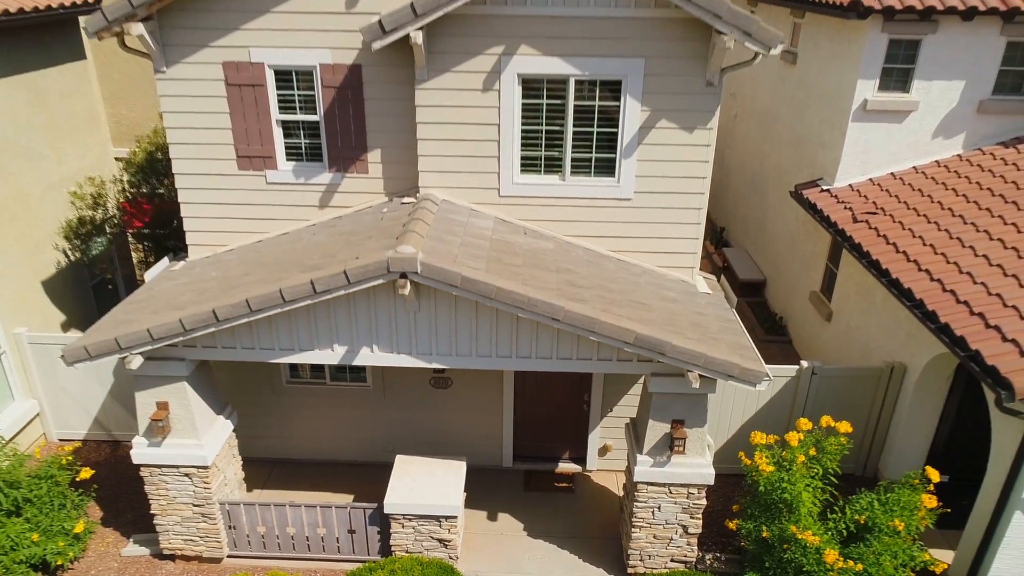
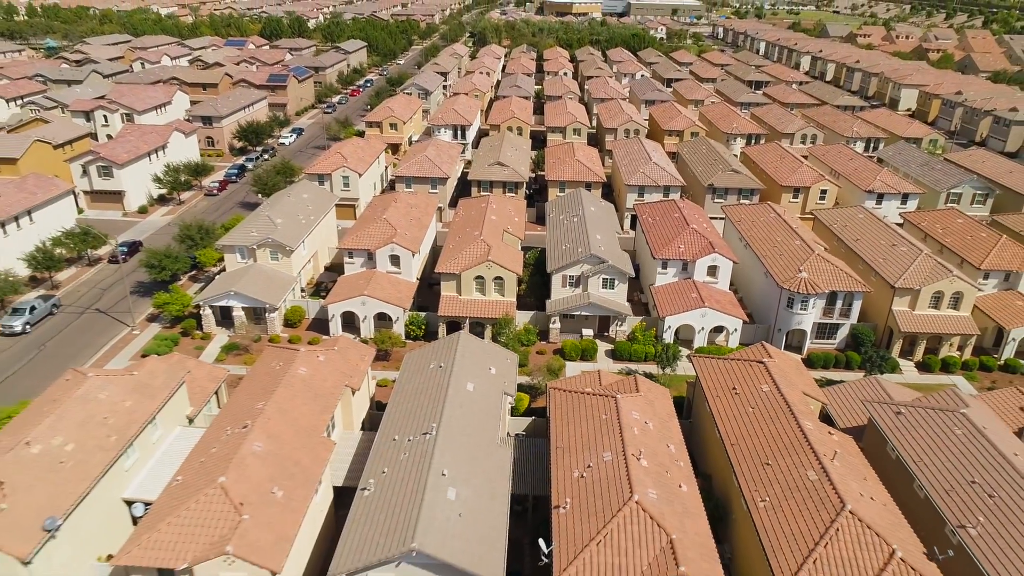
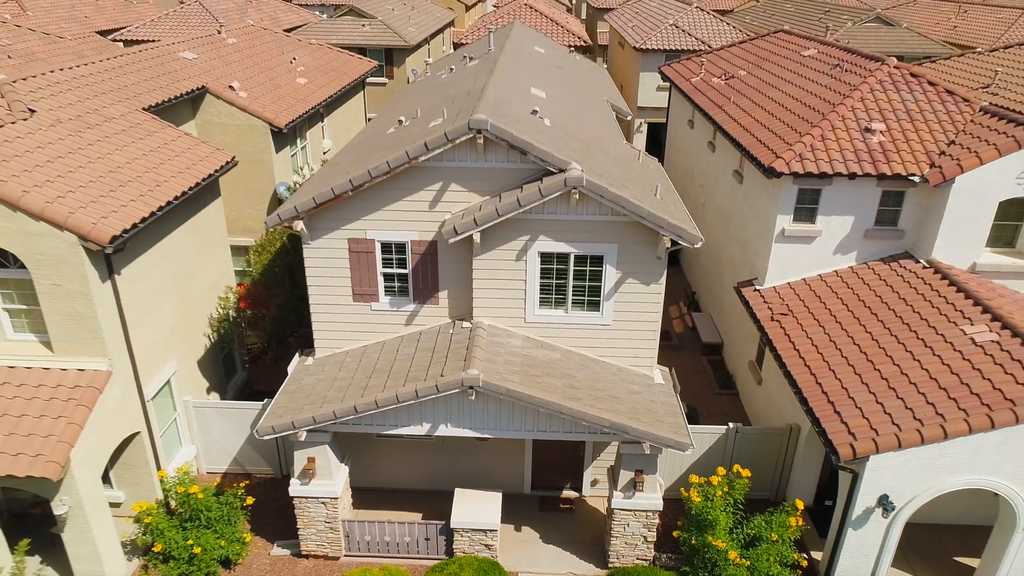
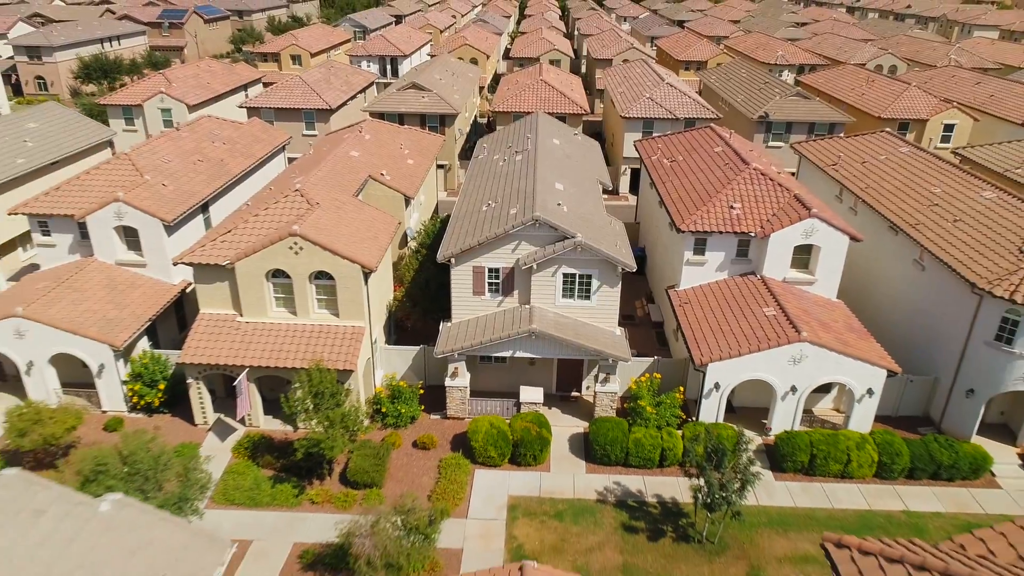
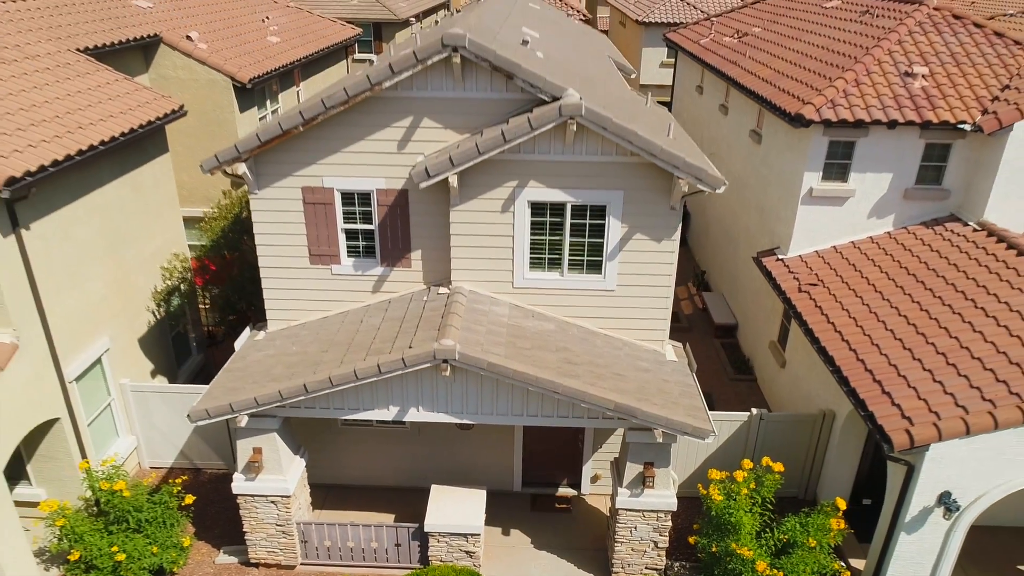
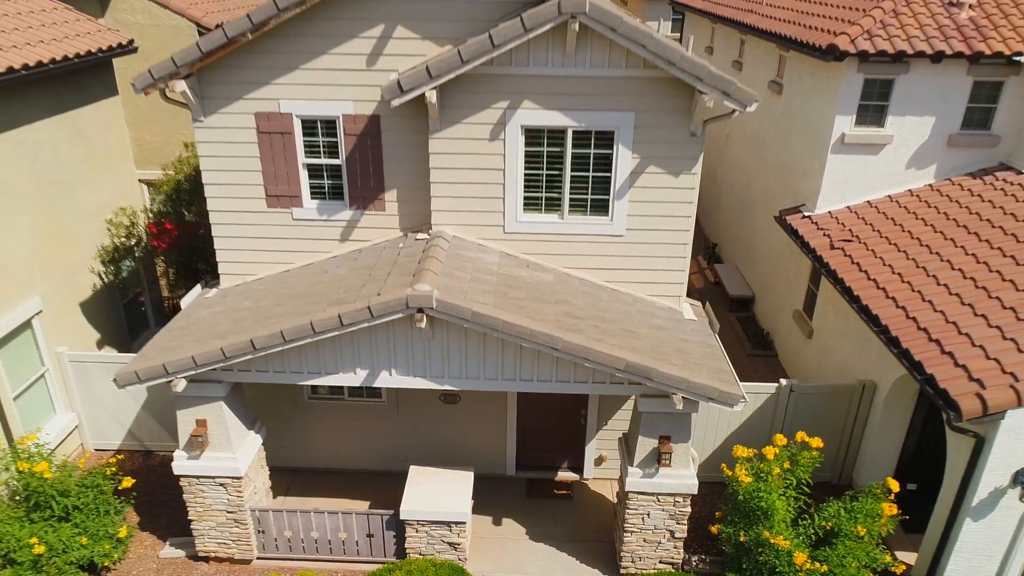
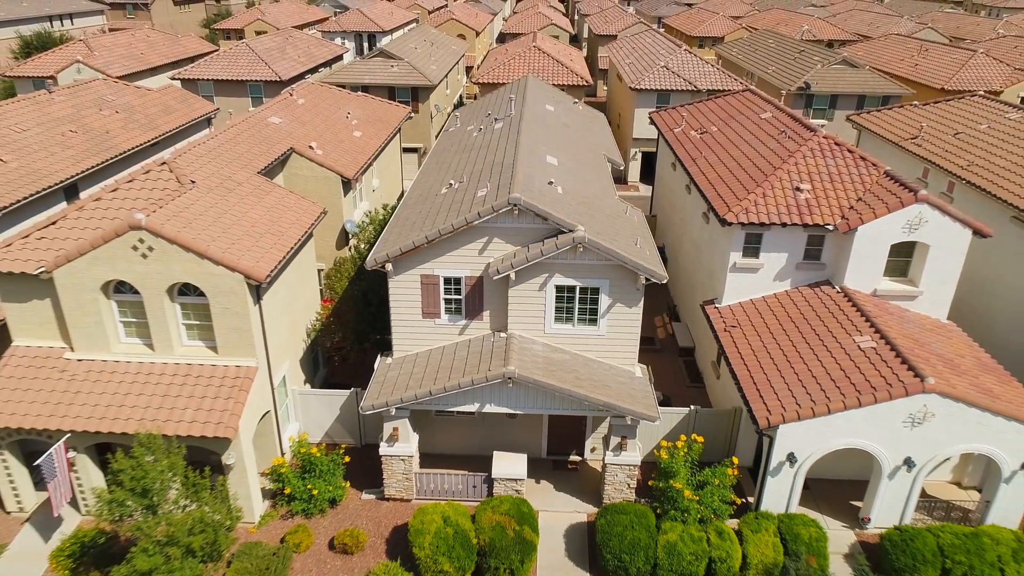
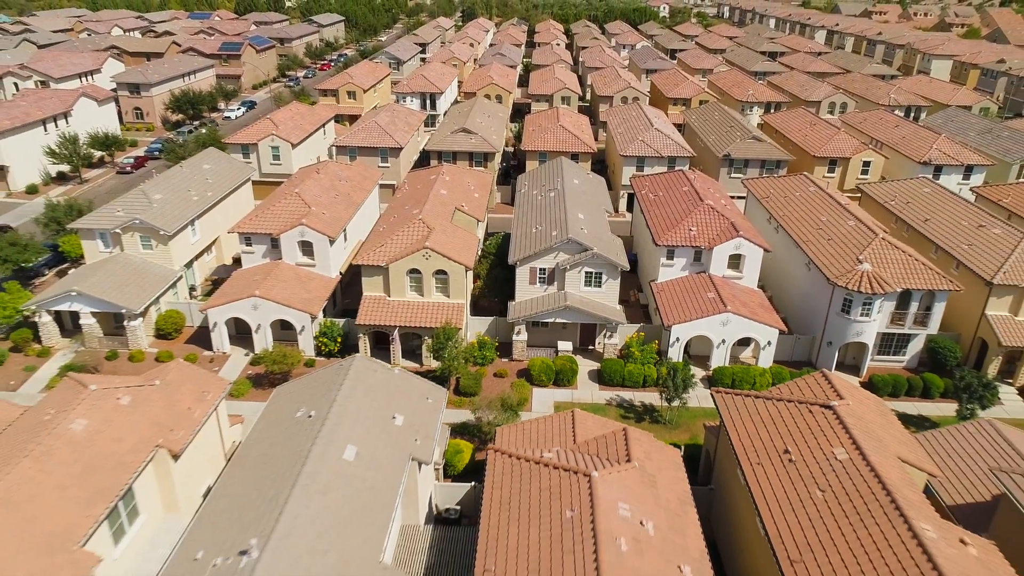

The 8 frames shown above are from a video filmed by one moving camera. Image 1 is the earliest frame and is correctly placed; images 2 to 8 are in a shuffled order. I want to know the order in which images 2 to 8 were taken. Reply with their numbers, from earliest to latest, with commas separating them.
6, 5, 3, 7, 4, 8, 2
